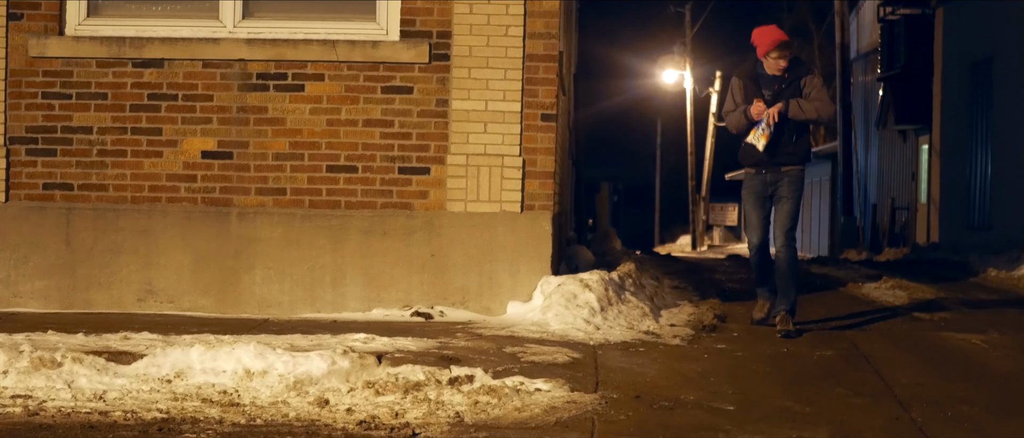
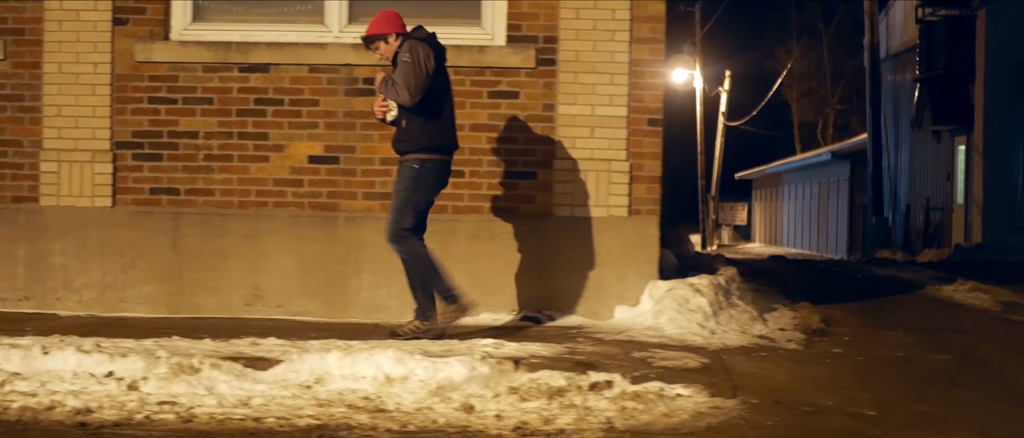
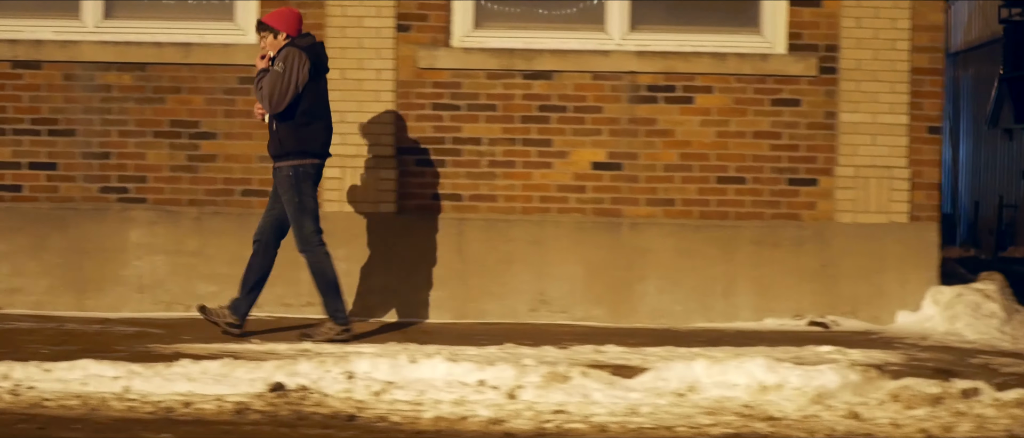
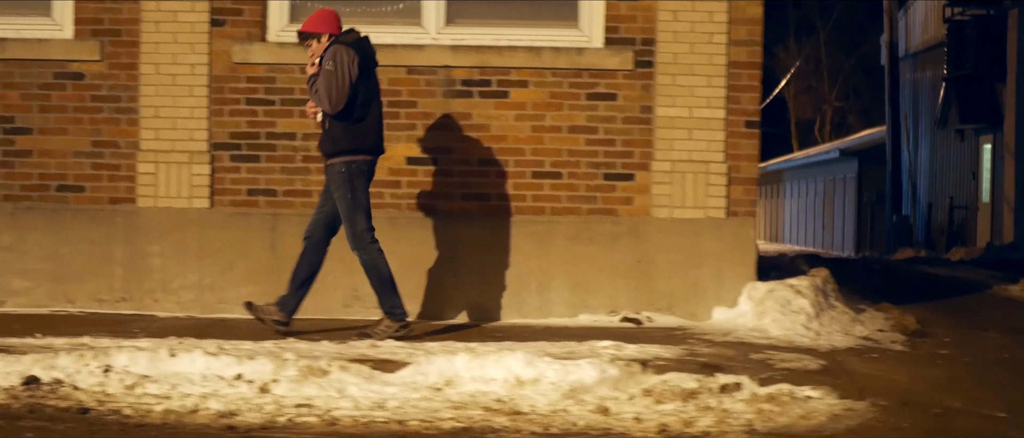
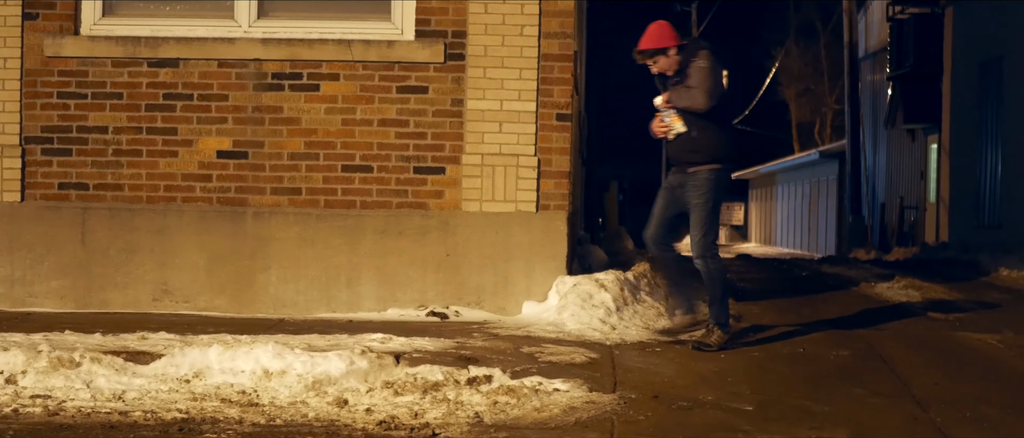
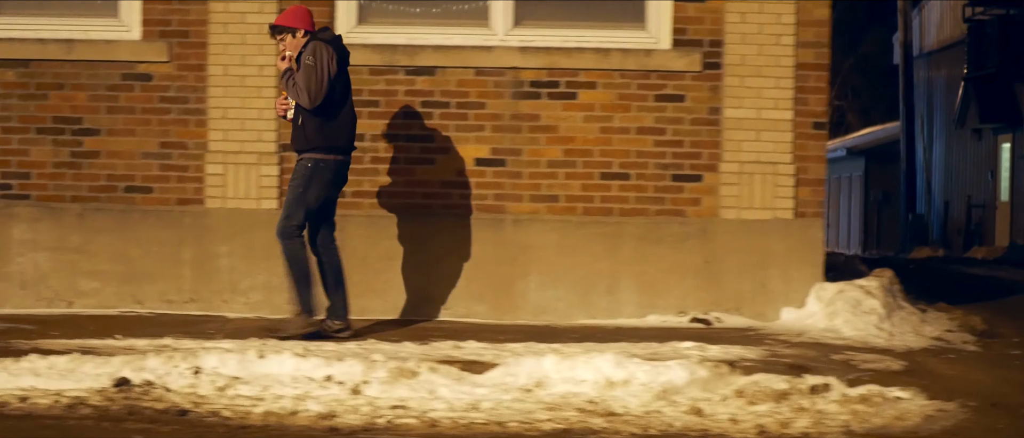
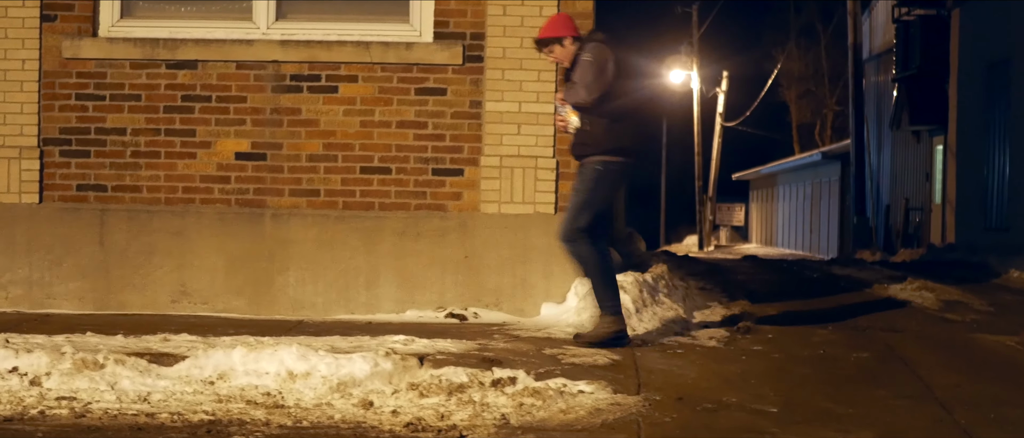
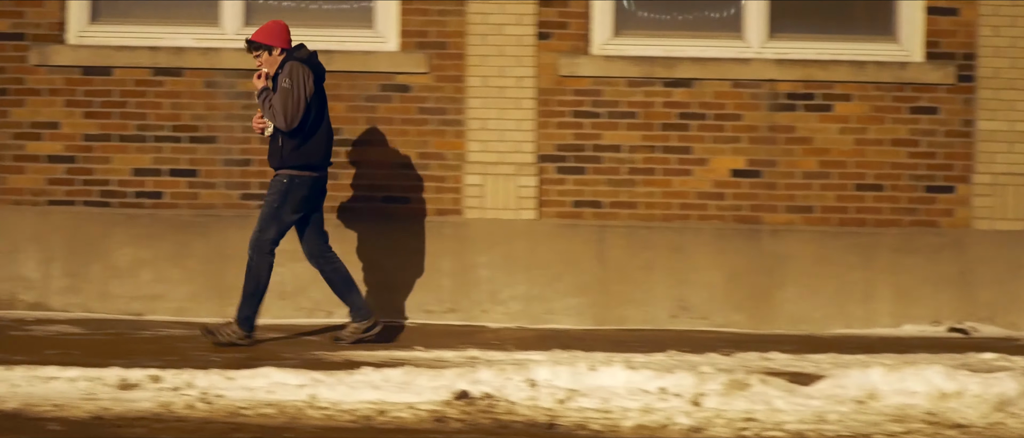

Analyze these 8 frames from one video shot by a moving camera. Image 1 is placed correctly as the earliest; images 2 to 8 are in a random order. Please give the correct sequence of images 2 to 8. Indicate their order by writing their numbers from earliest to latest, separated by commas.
5, 7, 2, 4, 6, 3, 8
